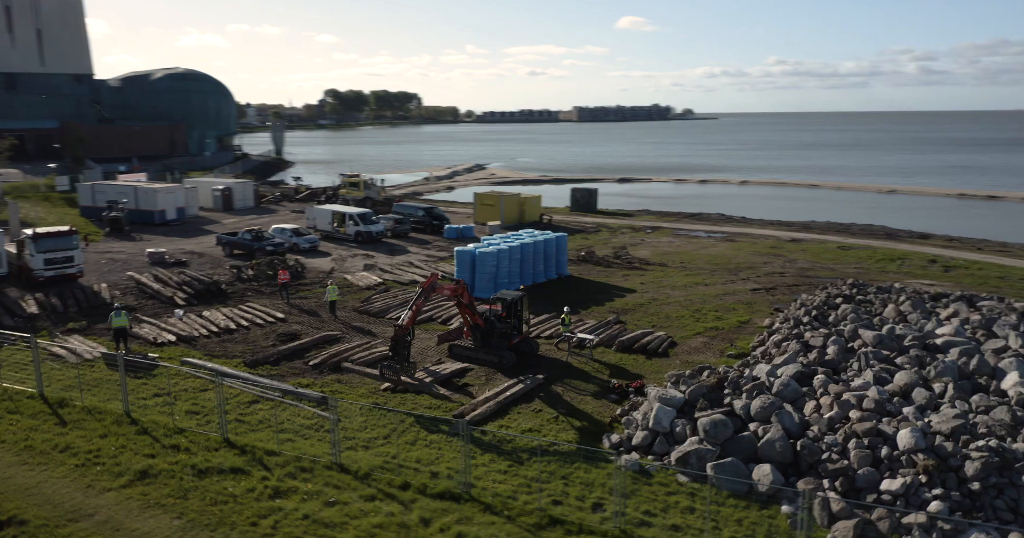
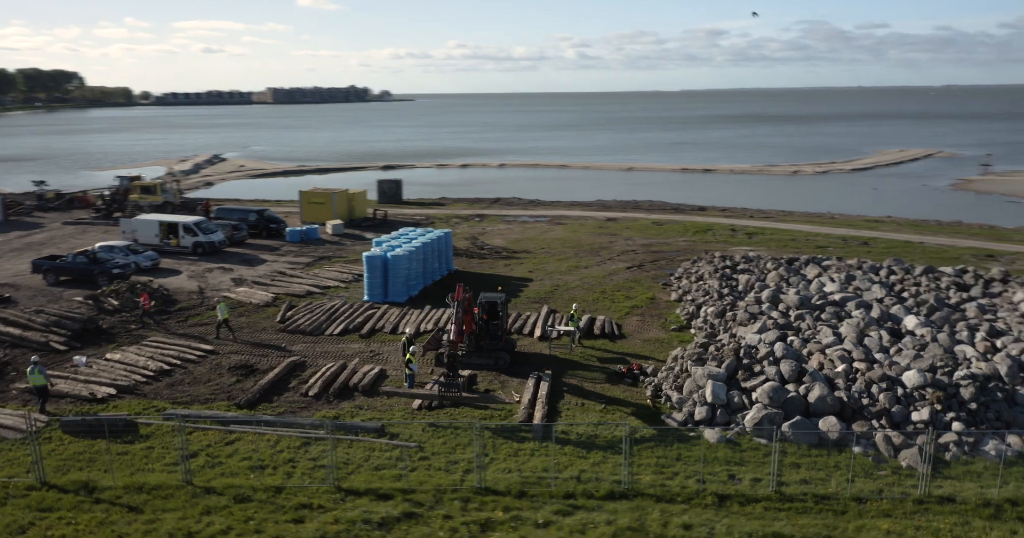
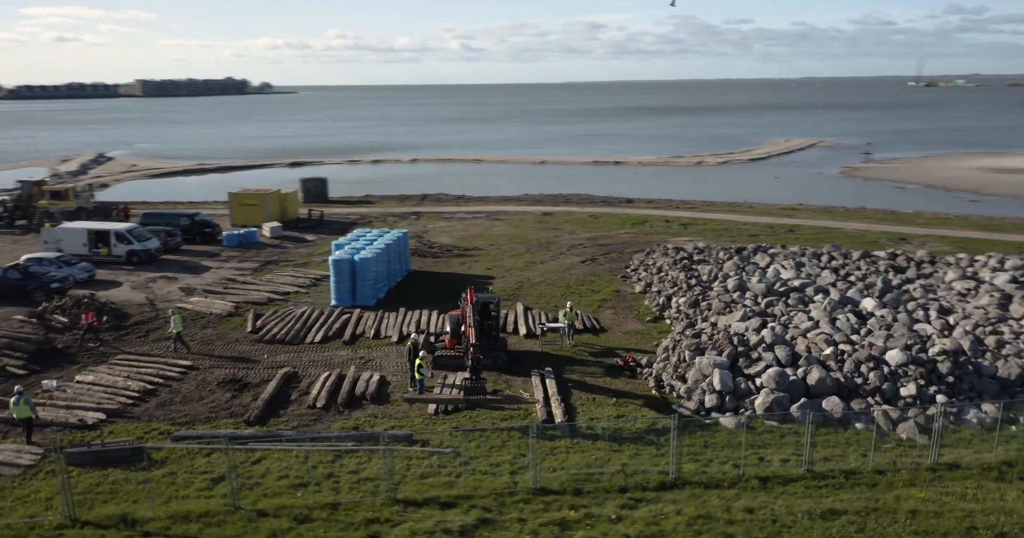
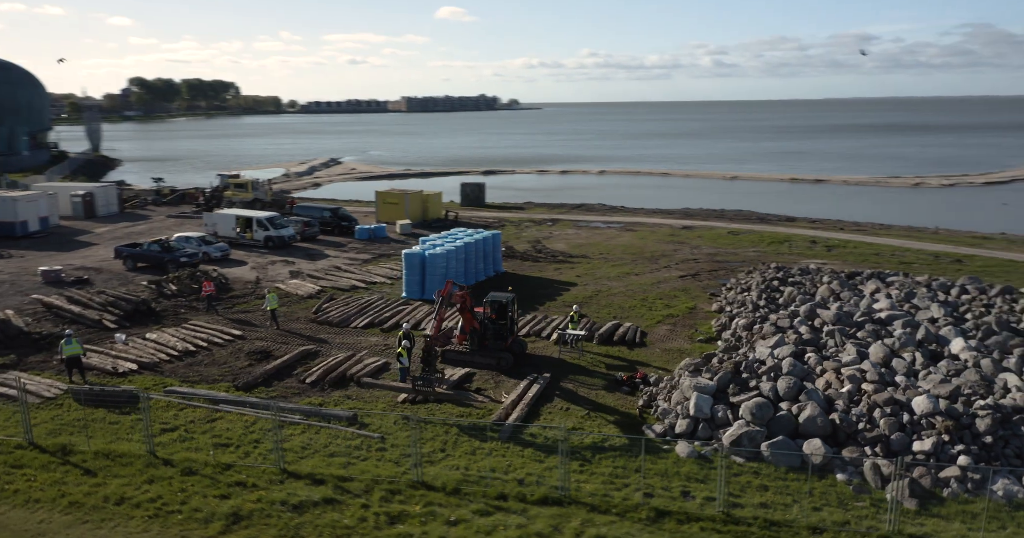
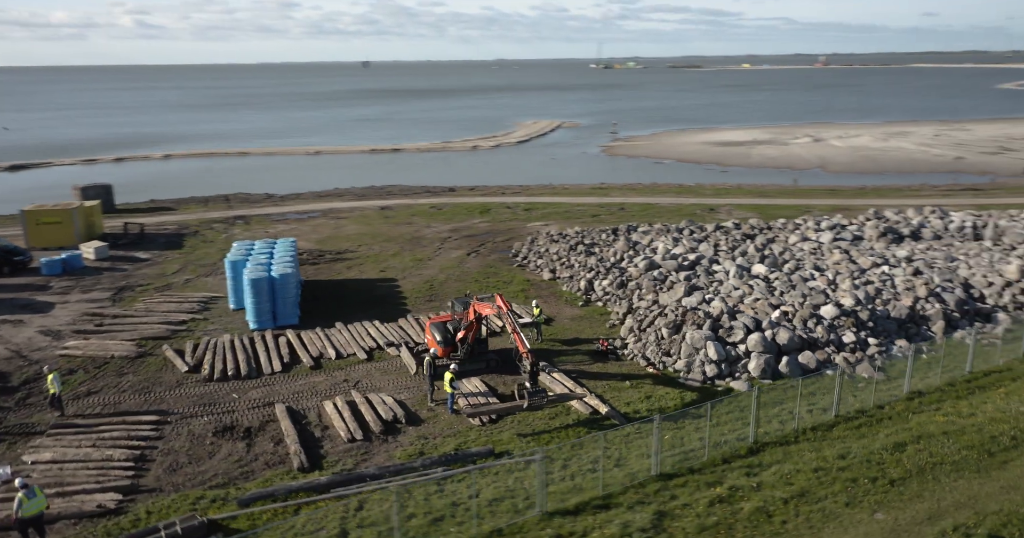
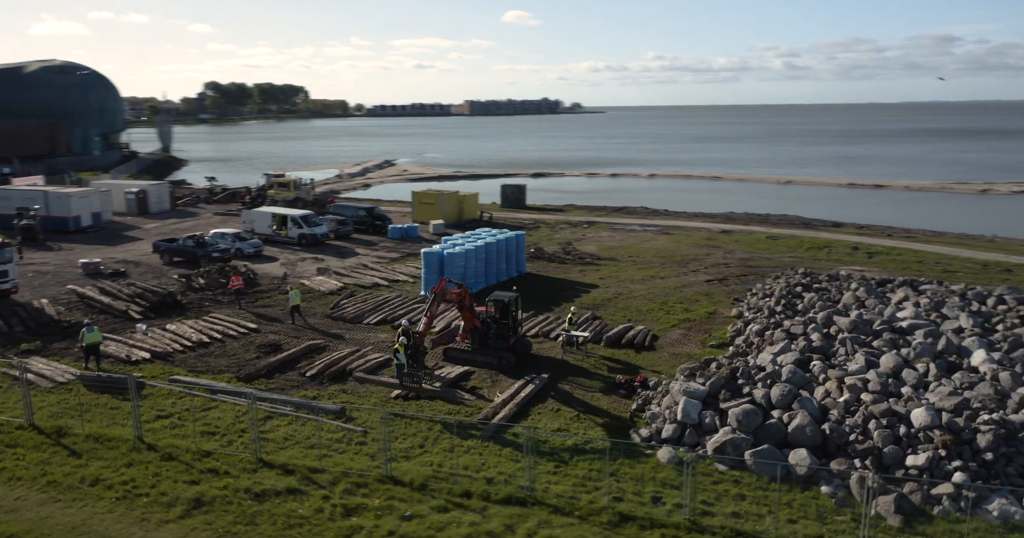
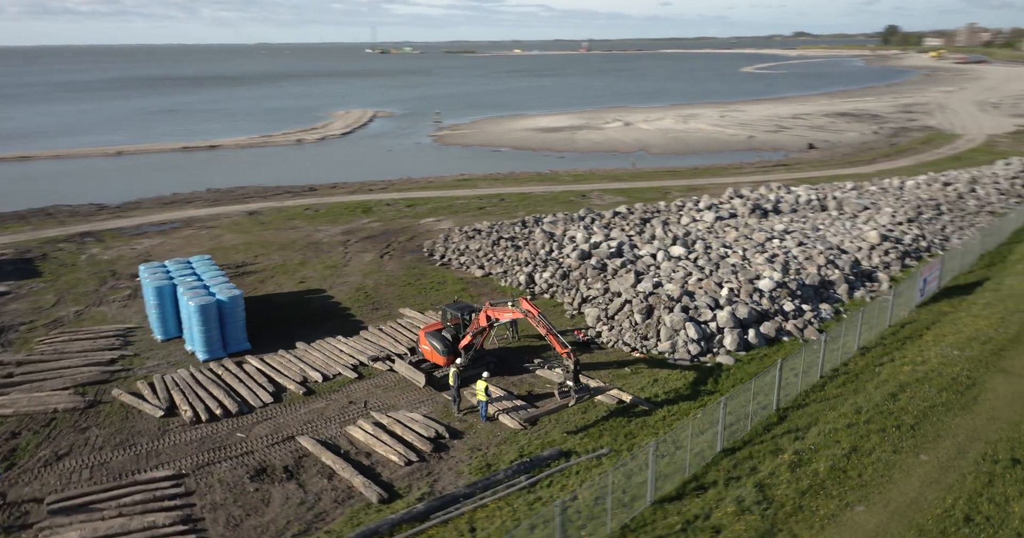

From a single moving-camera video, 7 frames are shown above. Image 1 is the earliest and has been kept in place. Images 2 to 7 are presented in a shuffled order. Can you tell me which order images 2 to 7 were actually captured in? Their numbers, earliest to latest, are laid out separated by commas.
6, 4, 2, 3, 5, 7
